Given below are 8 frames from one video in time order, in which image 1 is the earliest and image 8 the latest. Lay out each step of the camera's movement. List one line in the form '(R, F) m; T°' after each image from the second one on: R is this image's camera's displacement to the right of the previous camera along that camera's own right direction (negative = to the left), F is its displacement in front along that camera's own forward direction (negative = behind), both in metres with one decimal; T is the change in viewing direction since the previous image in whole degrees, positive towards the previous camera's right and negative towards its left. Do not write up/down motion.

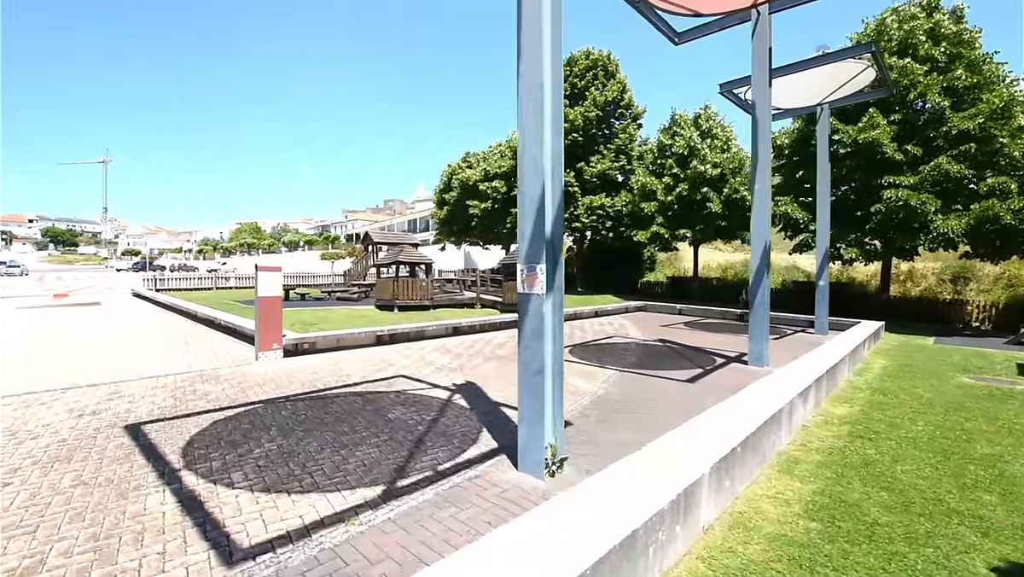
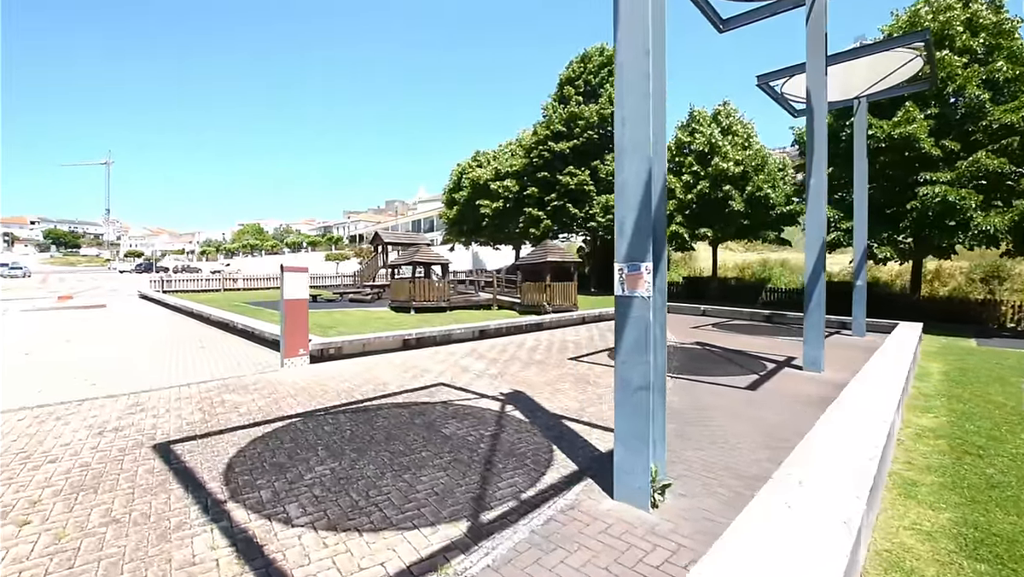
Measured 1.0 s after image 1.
(-0.7, +0.5) m; 0°
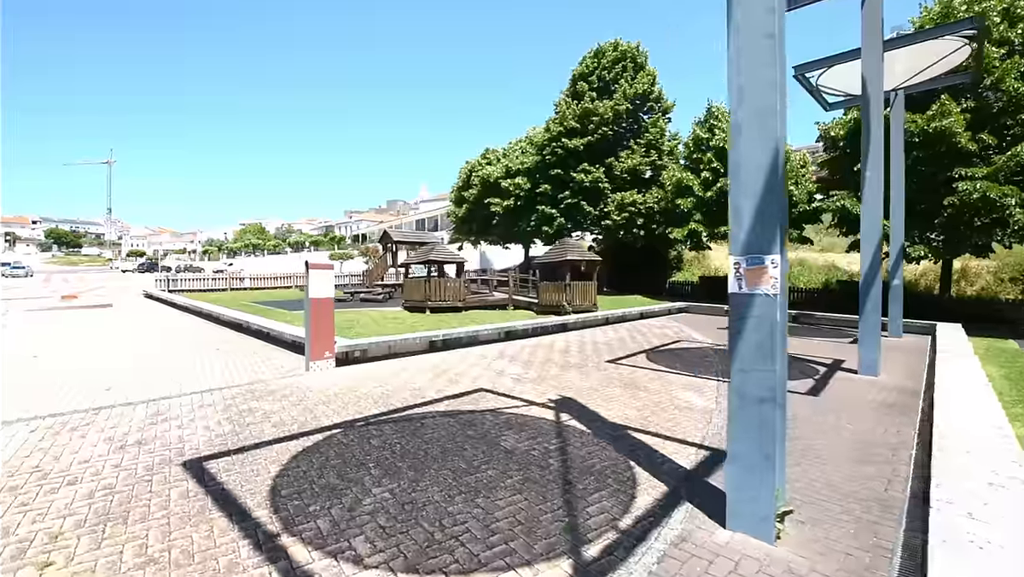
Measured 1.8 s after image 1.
(-0.6, +0.5) m; 0°
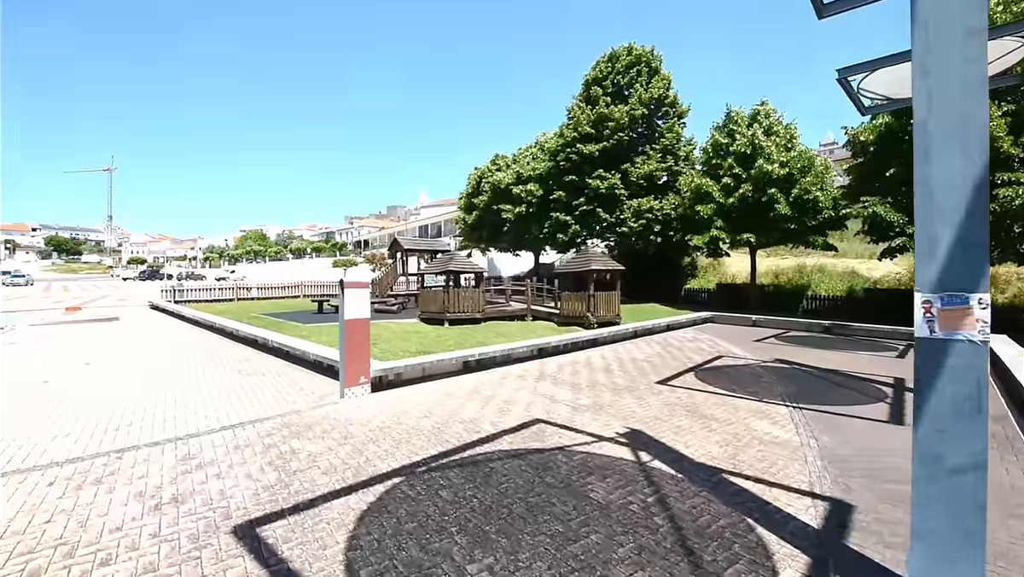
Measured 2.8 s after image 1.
(-0.7, +0.5) m; 0°
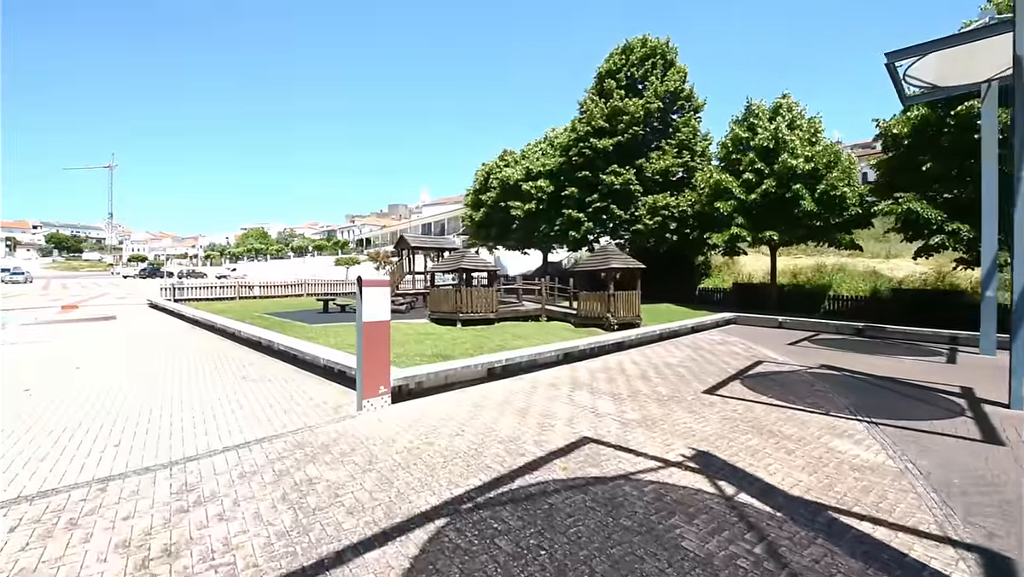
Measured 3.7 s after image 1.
(-0.5, +0.7) m; 0°
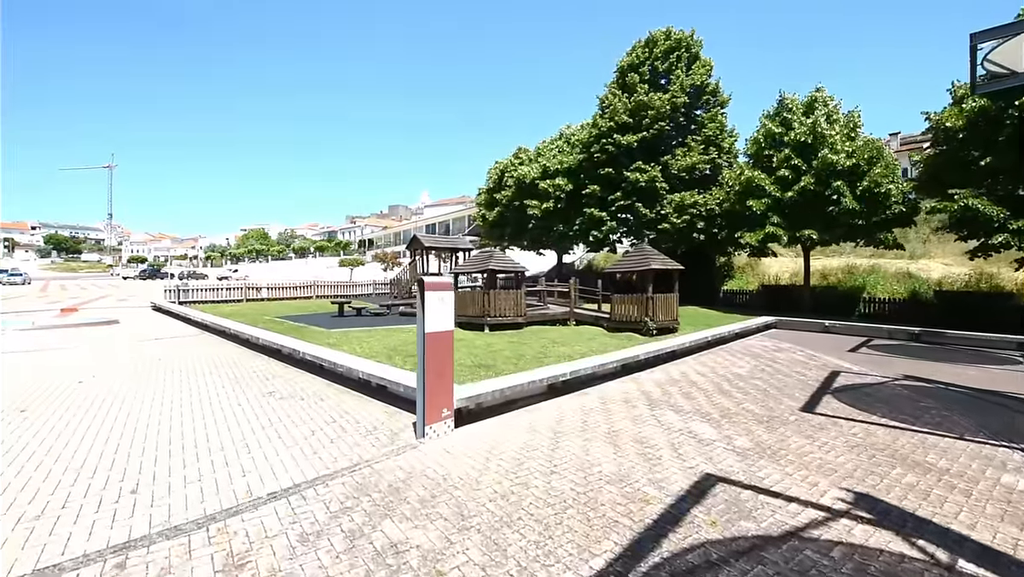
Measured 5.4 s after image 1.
(-0.9, +0.9) m; 0°
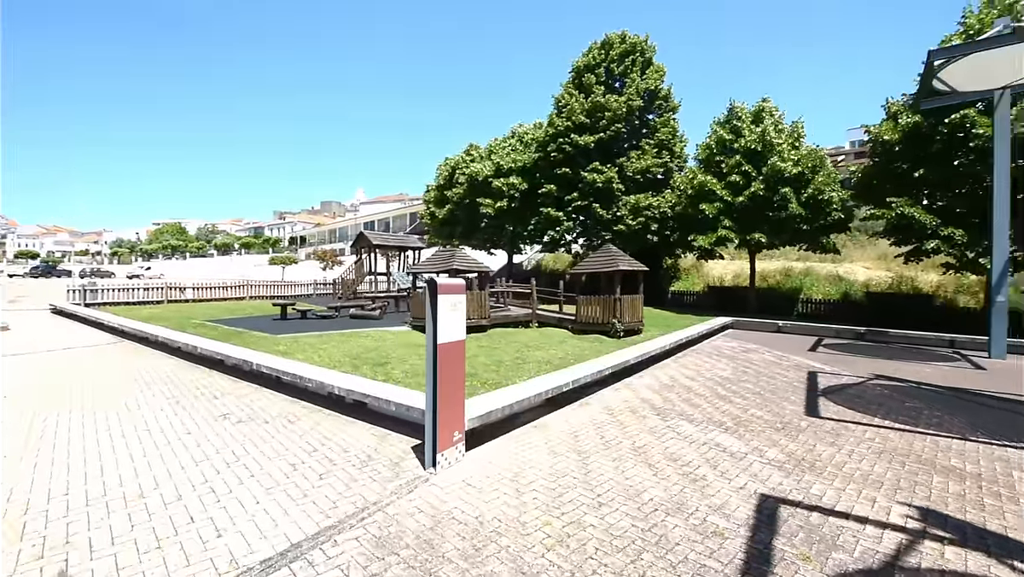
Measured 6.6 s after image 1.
(-0.7, +0.7) m; +7°
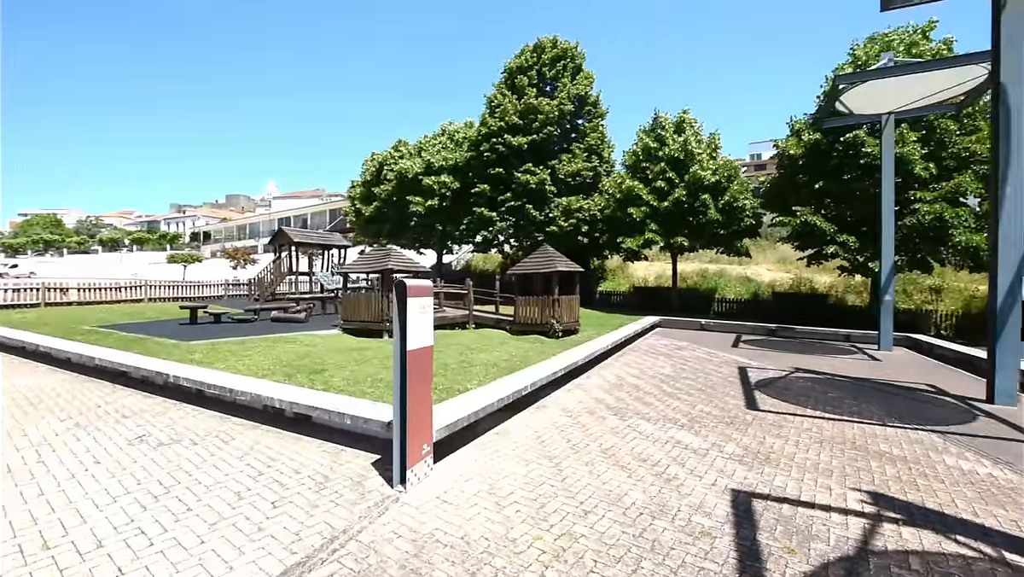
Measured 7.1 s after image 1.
(-0.4, +0.2) m; +9°
